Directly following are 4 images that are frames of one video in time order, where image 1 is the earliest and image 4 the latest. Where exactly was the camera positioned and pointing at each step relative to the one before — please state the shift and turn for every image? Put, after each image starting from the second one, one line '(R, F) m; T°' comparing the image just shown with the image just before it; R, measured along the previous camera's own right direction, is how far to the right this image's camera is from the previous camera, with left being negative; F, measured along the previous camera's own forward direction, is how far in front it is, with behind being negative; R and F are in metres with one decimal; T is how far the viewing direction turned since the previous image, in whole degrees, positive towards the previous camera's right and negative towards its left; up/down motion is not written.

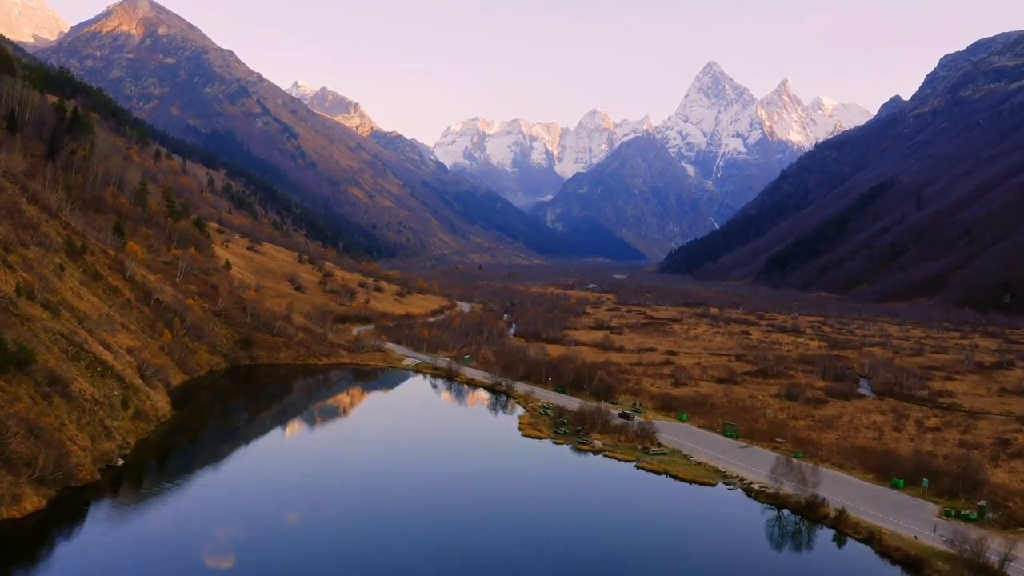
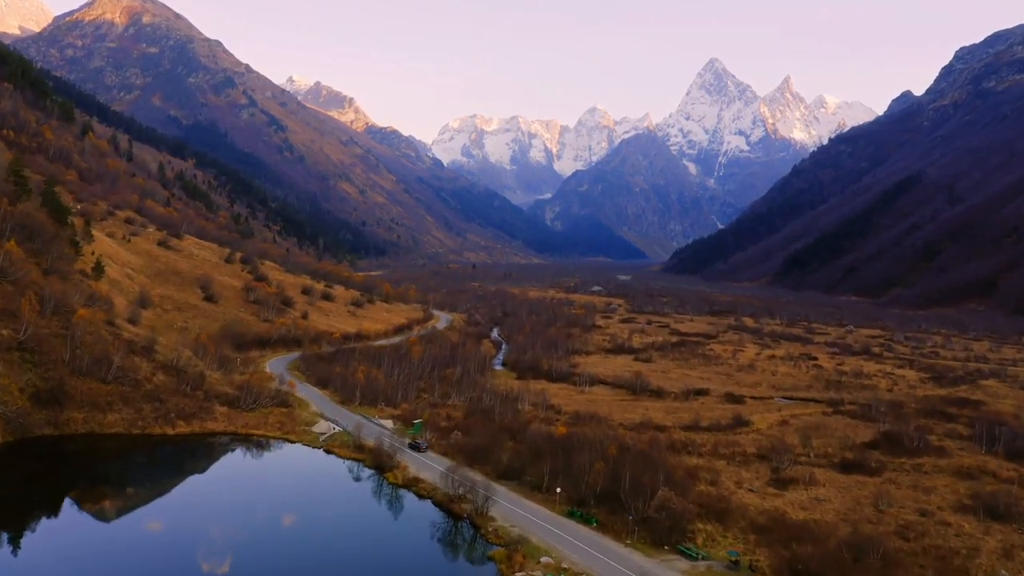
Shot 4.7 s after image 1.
(+1.3, +33.2) m; 0°
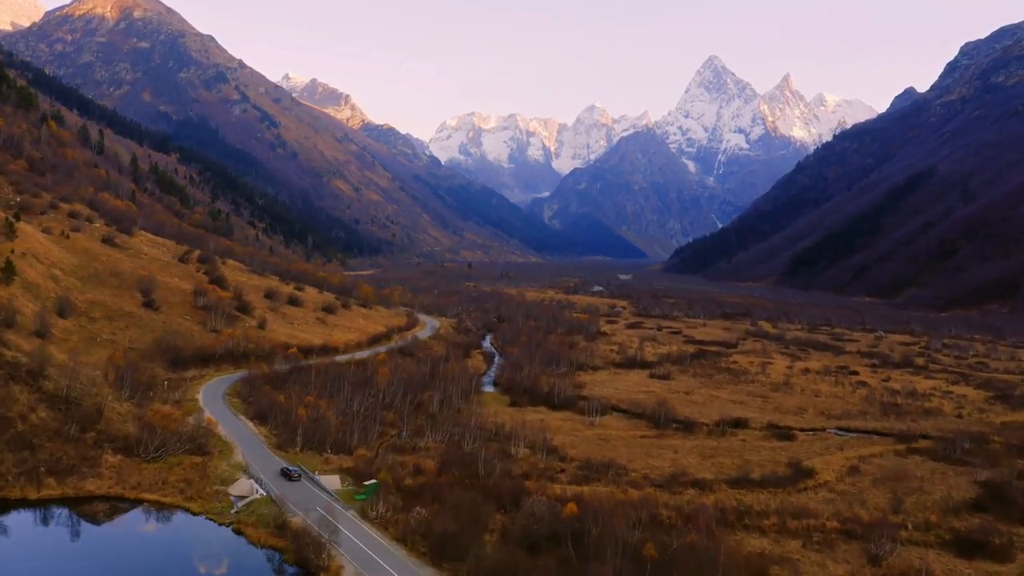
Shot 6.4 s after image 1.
(+0.5, +13.6) m; 0°
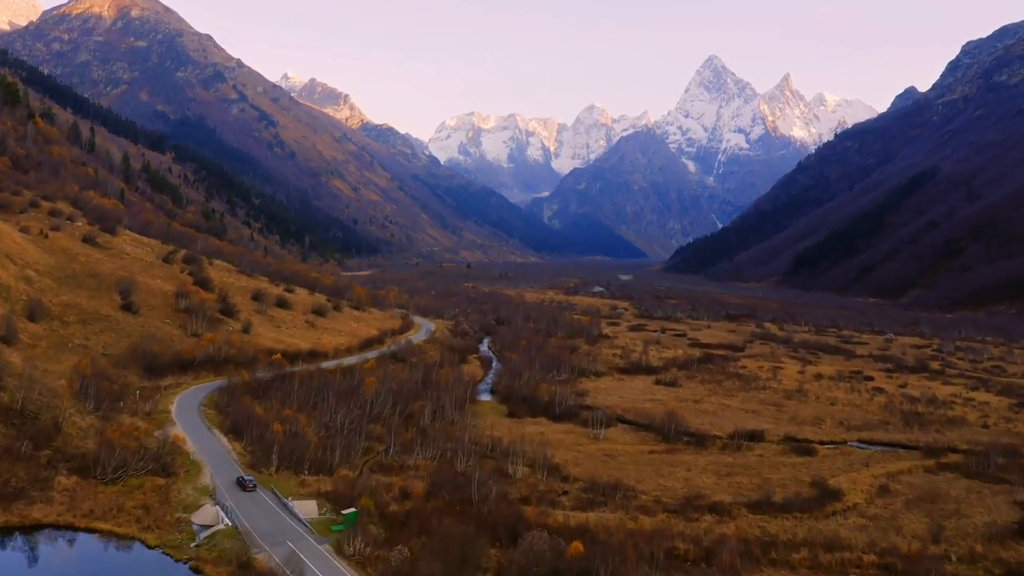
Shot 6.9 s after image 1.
(+0.1, +4.0) m; 0°
